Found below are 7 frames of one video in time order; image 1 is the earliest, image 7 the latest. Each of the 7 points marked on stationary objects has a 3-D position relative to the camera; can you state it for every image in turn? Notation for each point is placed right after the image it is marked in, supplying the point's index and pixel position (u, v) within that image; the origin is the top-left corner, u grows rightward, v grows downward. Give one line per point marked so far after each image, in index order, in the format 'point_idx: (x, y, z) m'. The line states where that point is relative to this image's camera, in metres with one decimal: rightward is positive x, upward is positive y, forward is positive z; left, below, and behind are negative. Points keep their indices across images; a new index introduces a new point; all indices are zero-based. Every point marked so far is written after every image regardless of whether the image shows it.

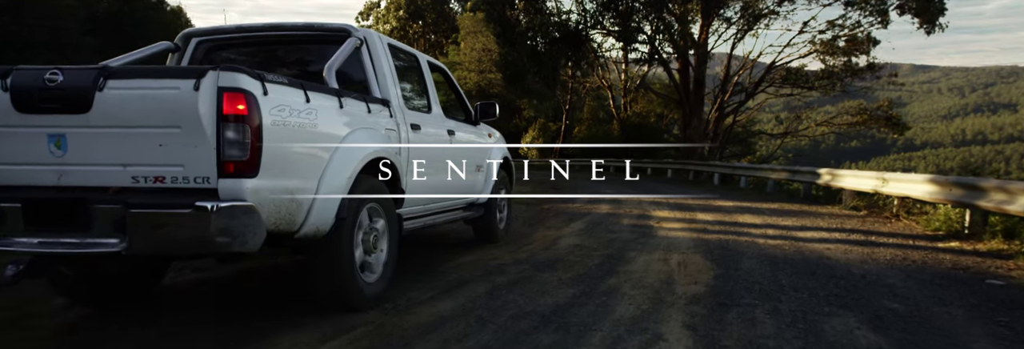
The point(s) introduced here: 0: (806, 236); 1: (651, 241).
0: (+3.9, -0.8, +8.7) m
1: (+1.7, -0.8, +8.0) m
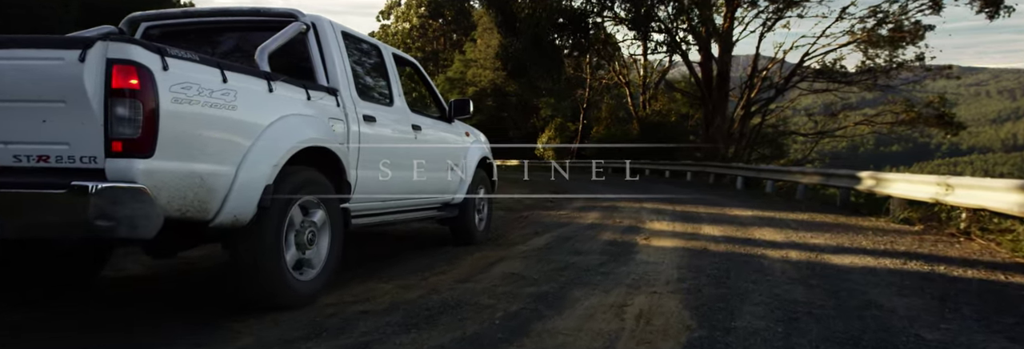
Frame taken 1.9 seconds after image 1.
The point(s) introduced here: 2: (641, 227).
0: (+3.2, -0.8, +6.3) m
1: (+0.9, -0.8, +5.7) m
2: (+1.8, -0.7, +8.9) m
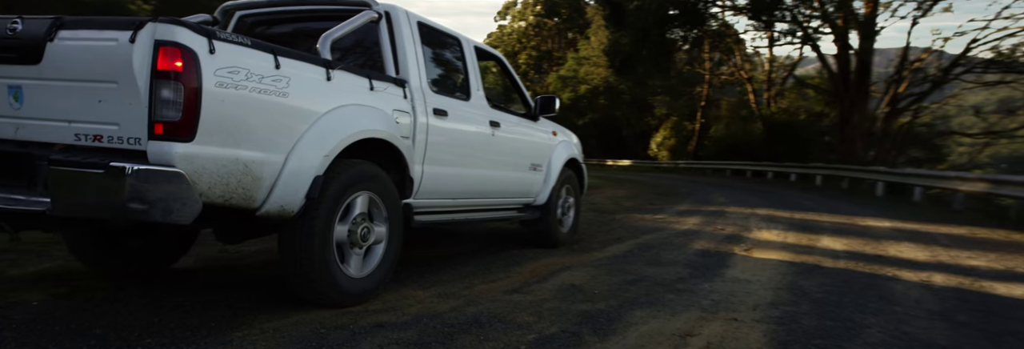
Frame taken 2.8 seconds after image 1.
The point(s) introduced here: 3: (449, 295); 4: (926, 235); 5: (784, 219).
0: (+3.7, -0.9, +5.0) m
1: (+1.4, -0.8, +4.8) m
2: (+2.8, -0.7, +7.8) m
3: (-0.4, -0.8, +4.3) m
4: (+5.2, -0.8, +8.2) m
5: (+4.2, -0.7, +10.0) m
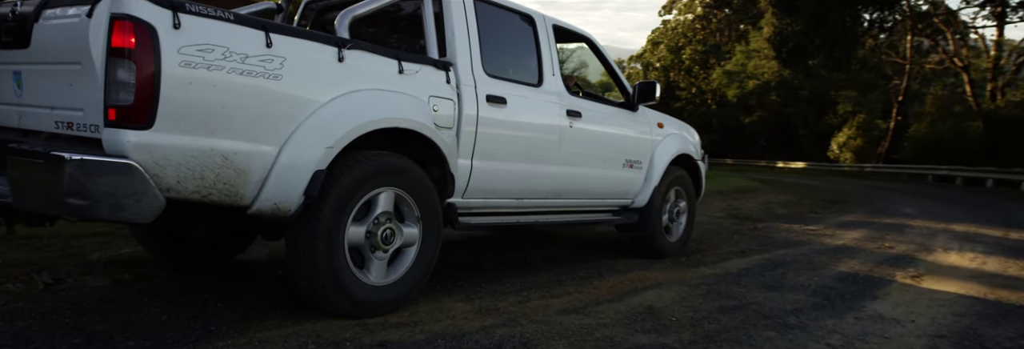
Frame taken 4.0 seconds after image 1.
0: (+4.1, -0.9, +3.2) m
1: (+1.8, -0.8, +3.7) m
2: (+3.9, -0.8, +6.2) m
3: (-0.1, -0.8, +3.7) m
4: (+6.3, -0.9, +6.0) m
5: (+5.8, -0.8, +8.0) m
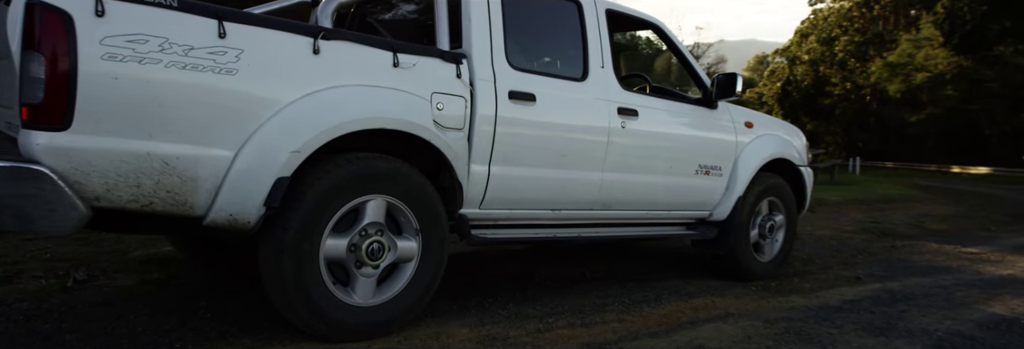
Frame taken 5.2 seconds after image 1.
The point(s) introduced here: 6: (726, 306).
0: (+3.9, -1.0, +1.8) m
1: (+1.8, -0.9, +2.7) m
2: (+4.4, -0.9, +4.8) m
3: (-0.1, -0.8, +3.1) m
4: (+6.7, -1.0, +4.0) m
5: (+6.7, -0.9, +6.1) m
6: (+1.3, -0.8, +4.0) m
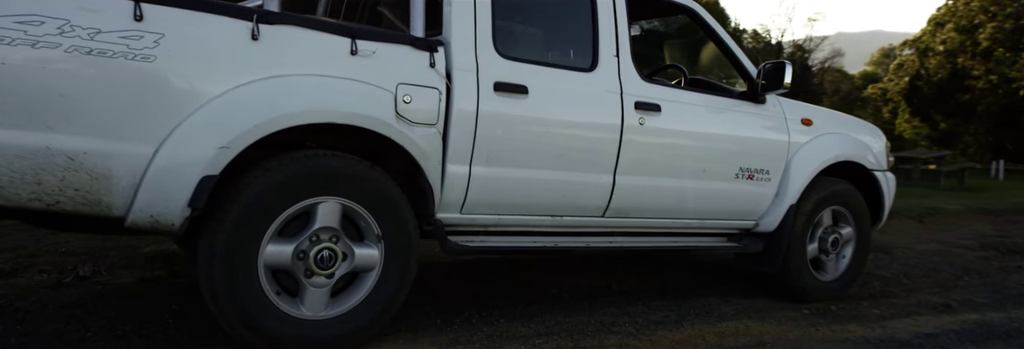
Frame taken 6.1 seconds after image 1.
0: (+3.5, -1.1, +0.7) m
1: (+1.5, -0.9, +2.0) m
2: (+4.5, -0.9, +3.6) m
3: (-0.2, -0.8, +2.8) m
4: (+6.6, -1.1, +2.5) m
5: (+6.9, -1.0, +4.5) m
6: (+1.3, -0.8, +3.3) m
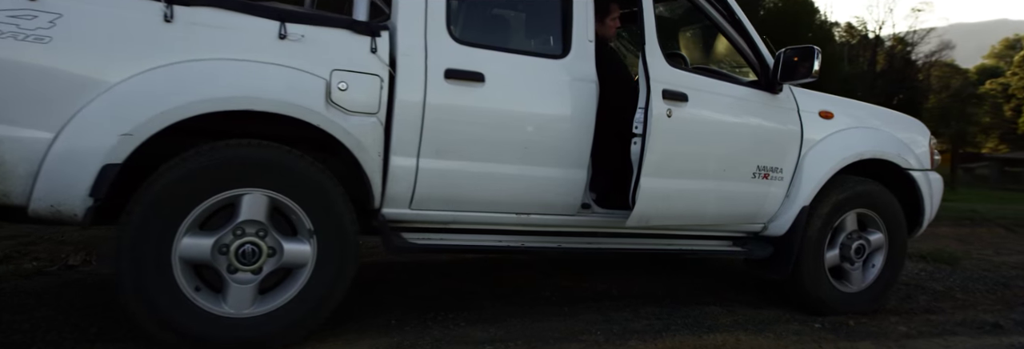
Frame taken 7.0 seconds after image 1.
0: (+2.8, -1.0, 0.0) m
1: (+1.1, -0.9, +1.6) m
2: (+4.3, -0.9, +2.7) m
3: (-0.5, -0.8, +2.5) m
4: (+6.2, -1.0, +1.2) m
5: (+6.8, -1.0, +3.2) m
6: (+1.1, -0.8, +2.9) m
